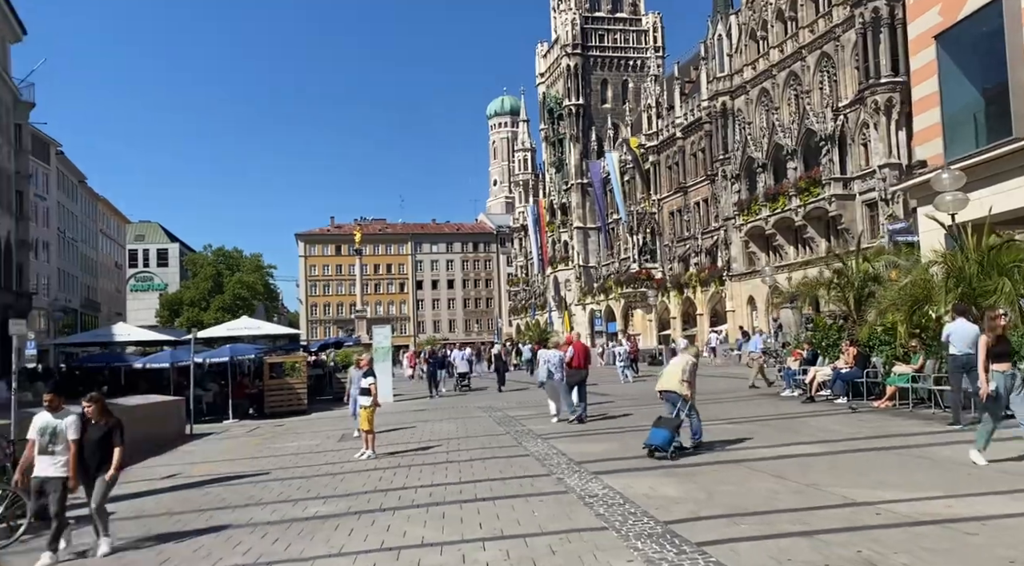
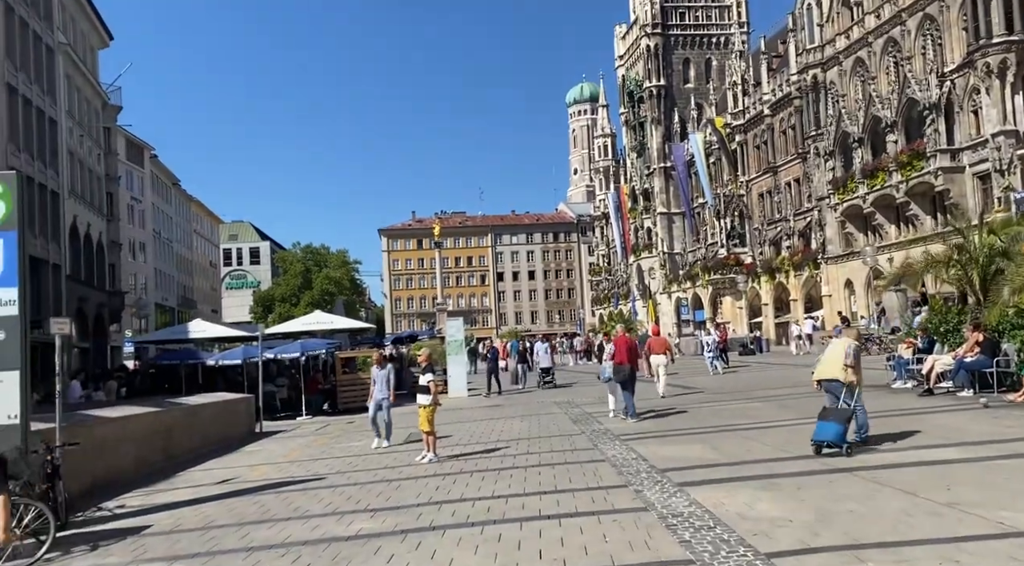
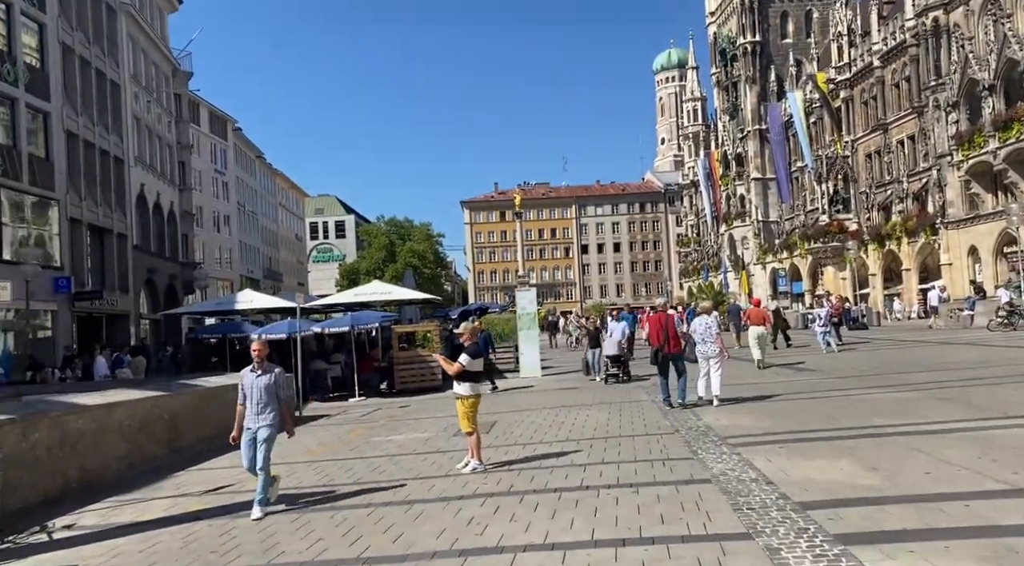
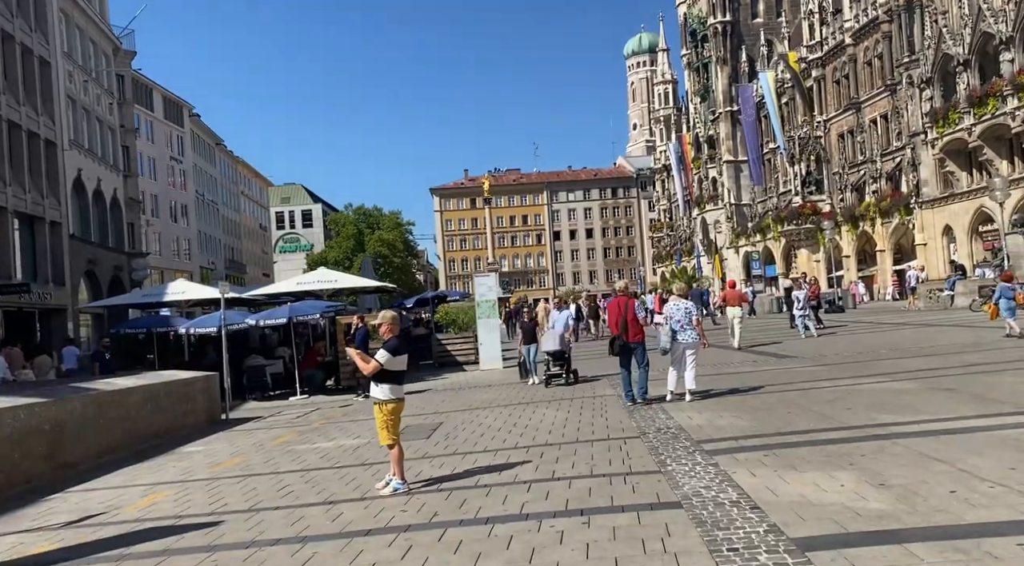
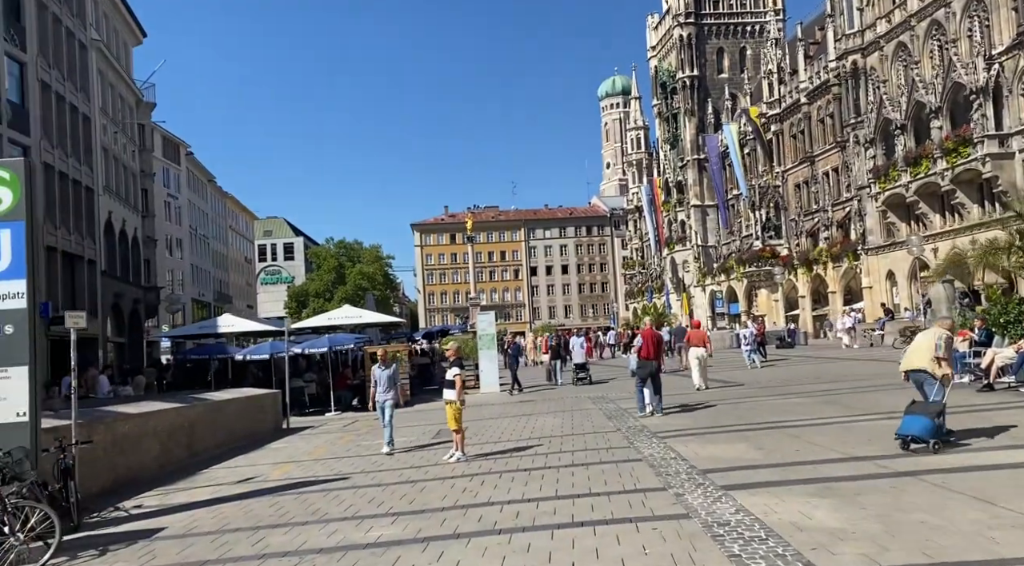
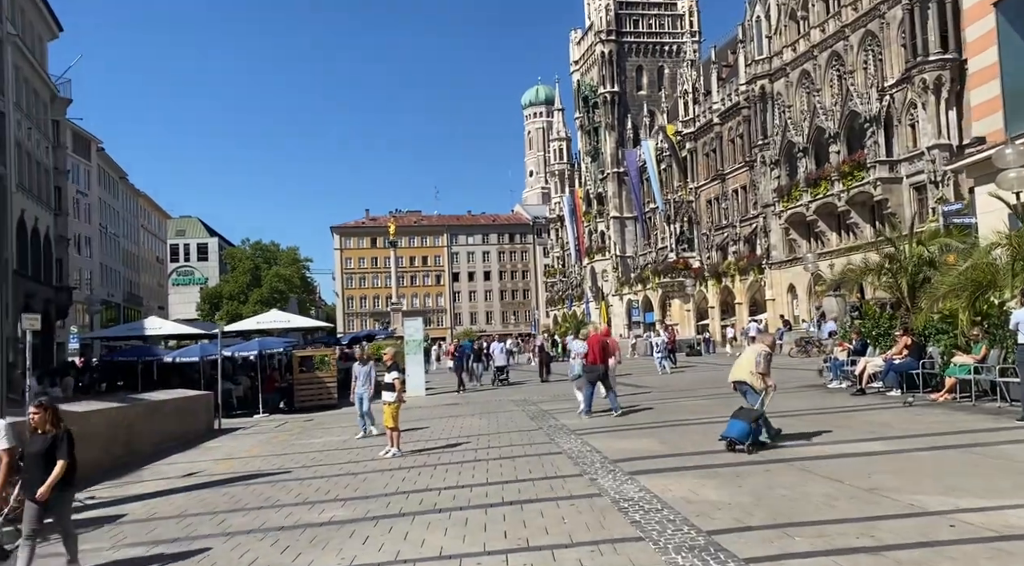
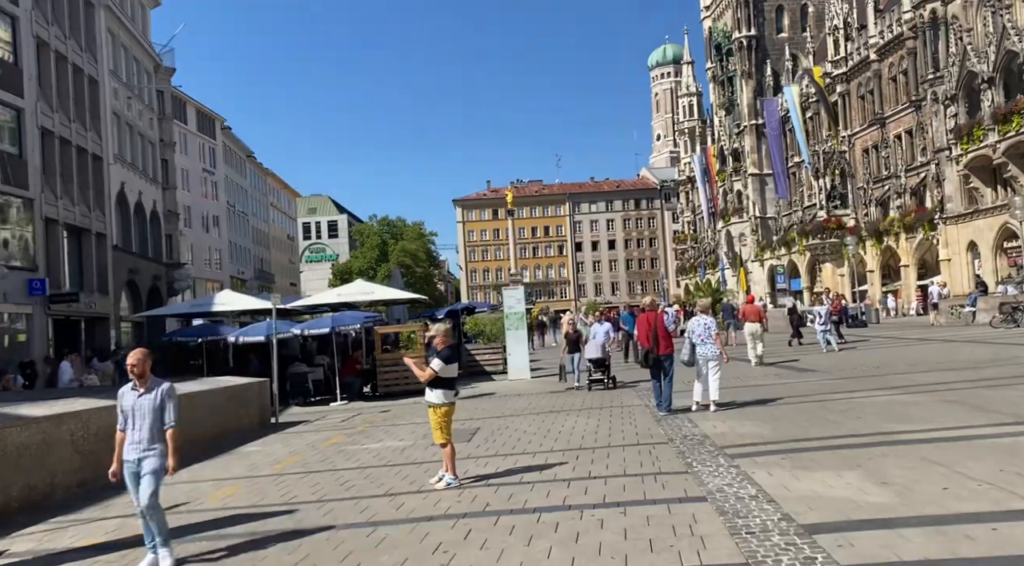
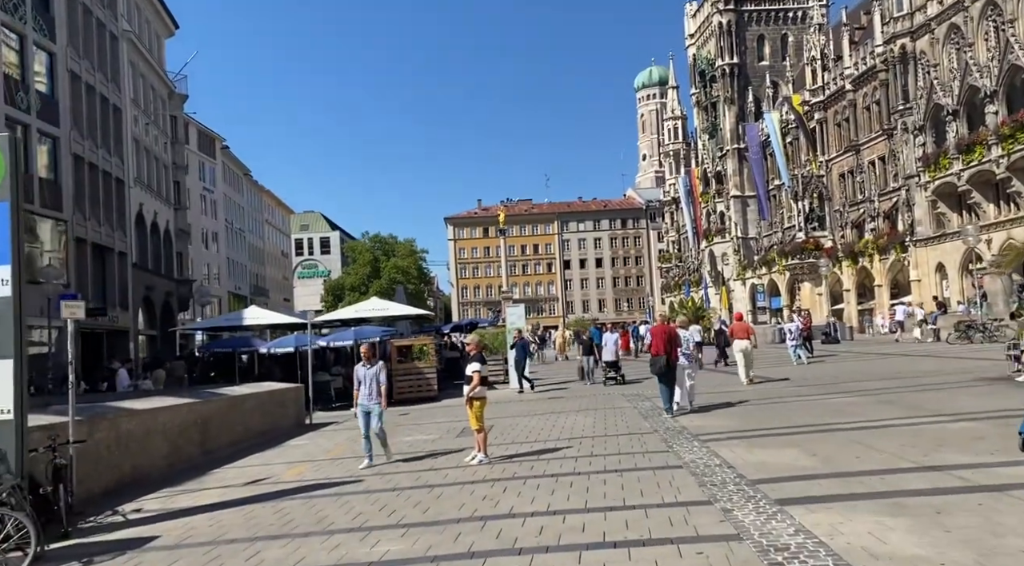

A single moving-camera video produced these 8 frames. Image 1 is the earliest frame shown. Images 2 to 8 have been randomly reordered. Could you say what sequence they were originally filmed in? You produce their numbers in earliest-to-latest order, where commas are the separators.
6, 2, 5, 8, 3, 7, 4
